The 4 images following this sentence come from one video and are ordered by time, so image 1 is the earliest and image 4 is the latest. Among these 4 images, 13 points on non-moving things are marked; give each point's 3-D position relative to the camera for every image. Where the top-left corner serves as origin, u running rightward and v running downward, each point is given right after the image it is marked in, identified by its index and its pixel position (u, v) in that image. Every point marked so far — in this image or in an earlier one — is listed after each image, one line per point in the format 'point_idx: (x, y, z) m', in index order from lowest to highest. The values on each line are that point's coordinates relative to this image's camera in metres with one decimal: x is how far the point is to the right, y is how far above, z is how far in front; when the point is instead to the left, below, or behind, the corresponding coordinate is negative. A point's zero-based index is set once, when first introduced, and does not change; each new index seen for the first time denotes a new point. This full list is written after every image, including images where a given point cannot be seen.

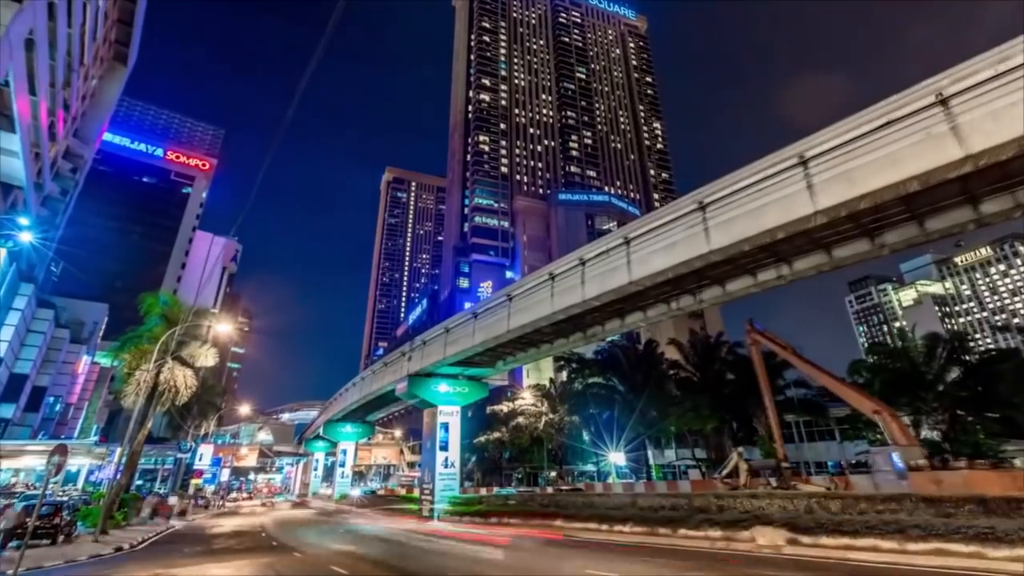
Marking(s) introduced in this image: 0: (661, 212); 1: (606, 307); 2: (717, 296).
0: (+4.6, +2.4, +16.1) m
1: (+3.6, -0.6, +19.8) m
2: (+6.8, -0.3, +17.6) m
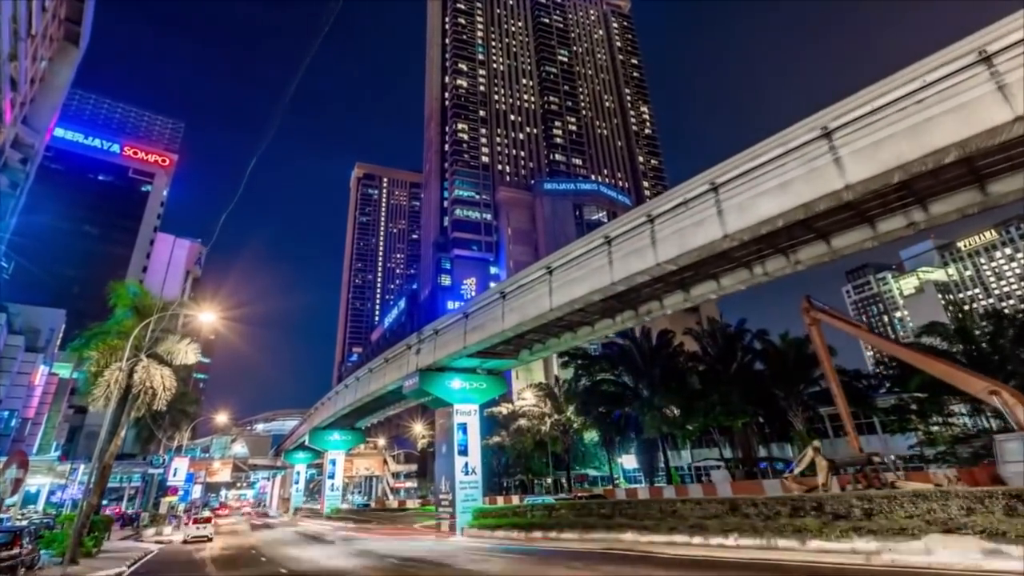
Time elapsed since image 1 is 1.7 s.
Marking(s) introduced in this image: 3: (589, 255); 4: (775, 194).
0: (+6.4, +3.6, +13.2) m
1: (+5.2, +0.5, +16.9) m
2: (+8.6, +0.9, +14.8) m
3: (+2.7, +1.2, +18.2) m
4: (+6.5, +2.3, +13.0) m
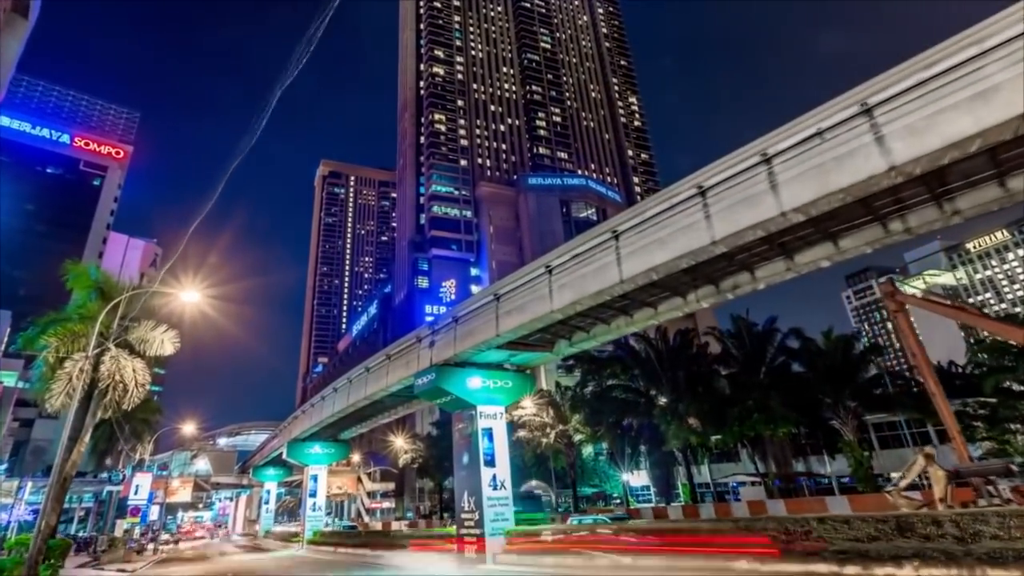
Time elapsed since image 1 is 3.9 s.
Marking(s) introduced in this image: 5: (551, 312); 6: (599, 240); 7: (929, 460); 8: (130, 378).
0: (+8.7, +4.7, +10.4) m
1: (+7.4, +1.6, +14.0) m
2: (+10.9, +2.0, +12.1) m
3: (+4.7, +2.2, +15.2) m
4: (+8.8, +3.4, +10.2) m
5: (+1.4, -0.8, +19.3) m
6: (+2.9, +1.6, +17.5) m
7: (+13.1, -4.9, +16.5) m
8: (-14.2, -3.4, +19.5) m
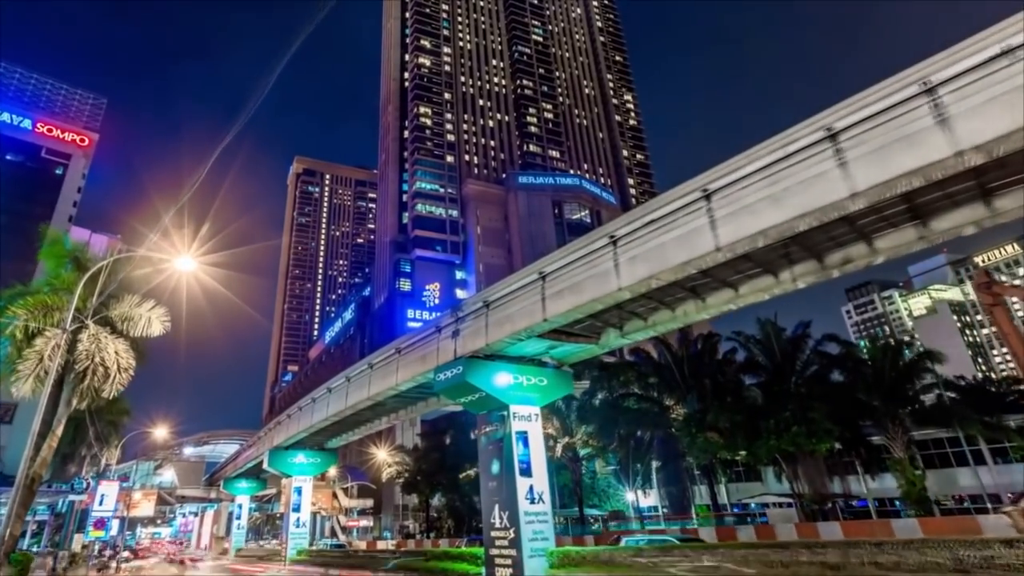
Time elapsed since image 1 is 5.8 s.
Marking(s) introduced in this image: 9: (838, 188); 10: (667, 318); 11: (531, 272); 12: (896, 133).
0: (+11.1, +5.6, +8.2) m
1: (+9.6, +2.4, +11.6) m
2: (+13.1, +2.8, +9.9) m
3: (+6.9, +3.1, +12.8) m
4: (+11.2, +4.3, +8.0) m
5: (+3.3, 0.0, +16.6) m
6: (+4.9, +2.4, +14.9) m
7: (+15.1, -4.2, +14.4) m
8: (-12.3, -2.4, +16.1) m
9: (+7.3, +2.2, +12.0) m
10: (+5.6, -0.9, +18.9) m
11: (+0.7, +0.5, +19.7) m
12: (+8.2, +3.3, +11.2) m
